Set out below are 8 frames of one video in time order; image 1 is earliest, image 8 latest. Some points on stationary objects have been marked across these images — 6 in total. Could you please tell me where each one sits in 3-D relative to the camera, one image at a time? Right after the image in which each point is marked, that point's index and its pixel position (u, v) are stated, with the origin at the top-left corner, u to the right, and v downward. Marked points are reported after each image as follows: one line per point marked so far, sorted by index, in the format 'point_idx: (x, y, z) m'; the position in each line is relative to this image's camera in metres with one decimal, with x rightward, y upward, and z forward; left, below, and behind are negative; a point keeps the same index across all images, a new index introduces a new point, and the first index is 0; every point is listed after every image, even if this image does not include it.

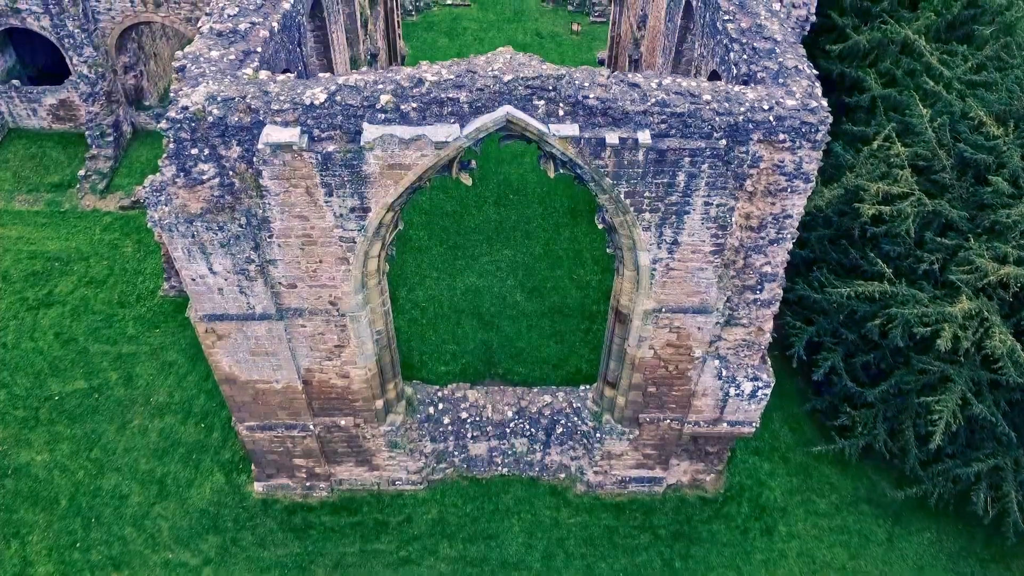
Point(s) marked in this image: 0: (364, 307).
0: (-1.4, -0.2, +6.6) m
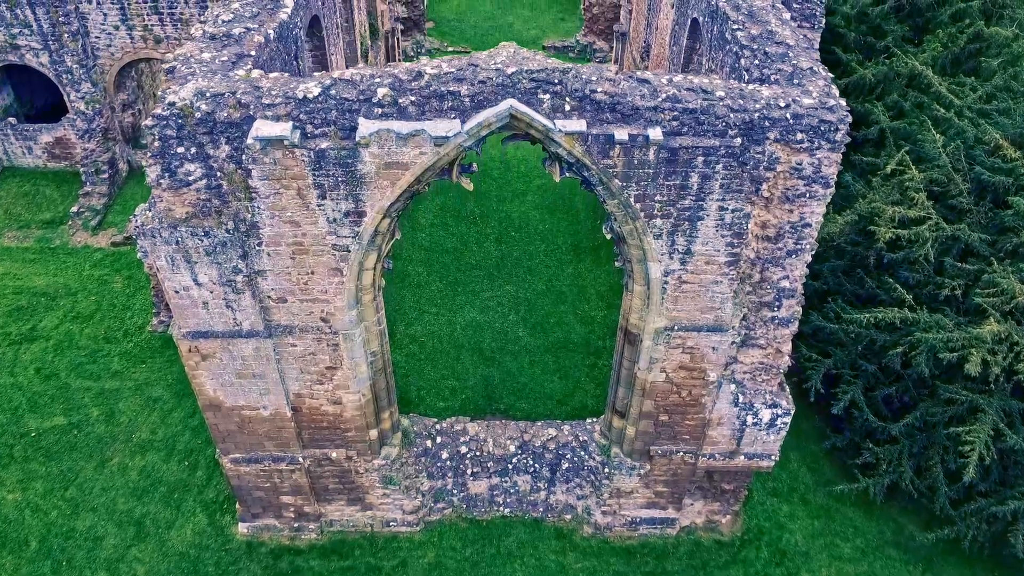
0: (-1.4, -0.3, +6.2) m
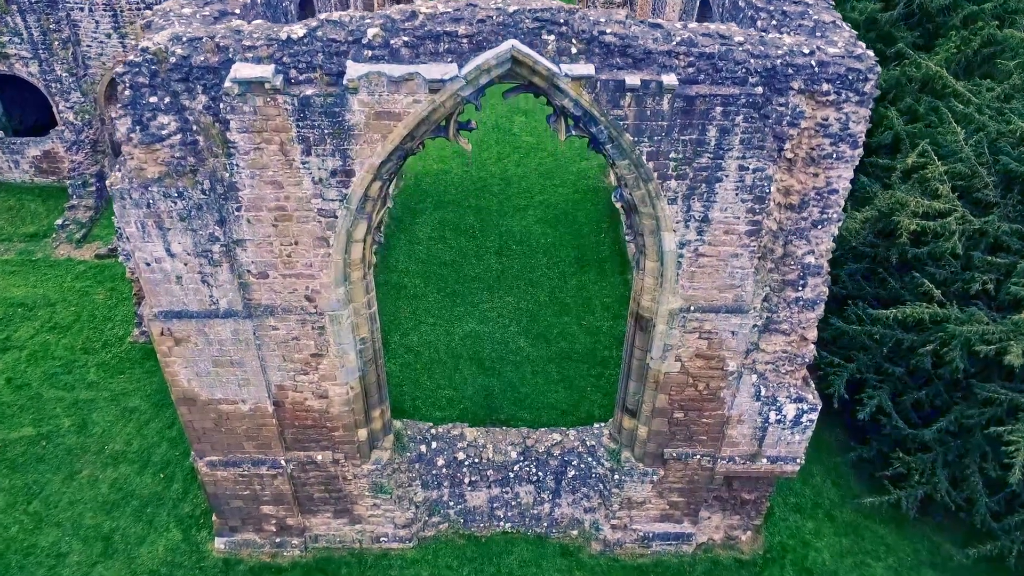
0: (-1.4, -0.1, +5.7) m
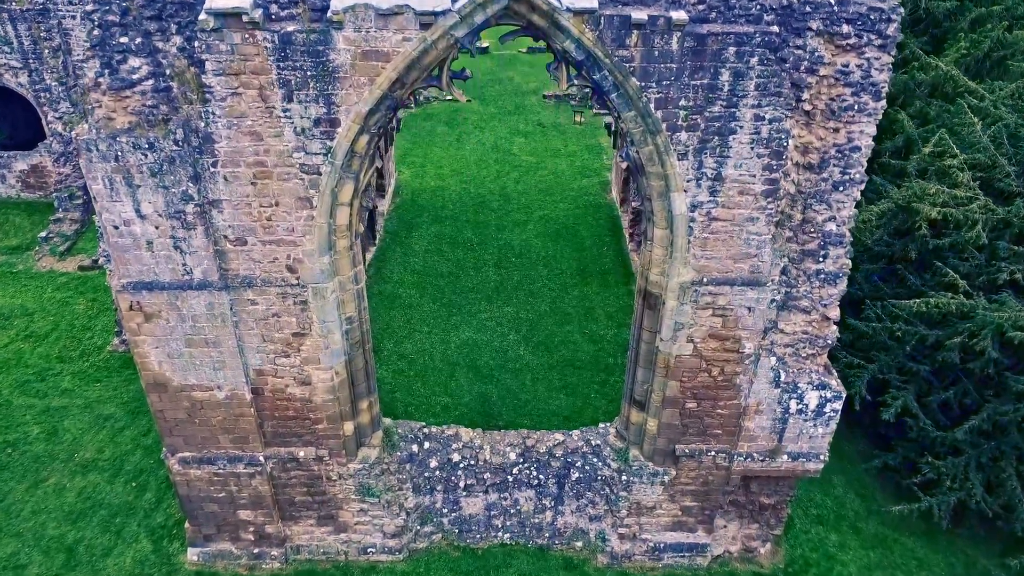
0: (-1.4, +0.1, +5.2) m
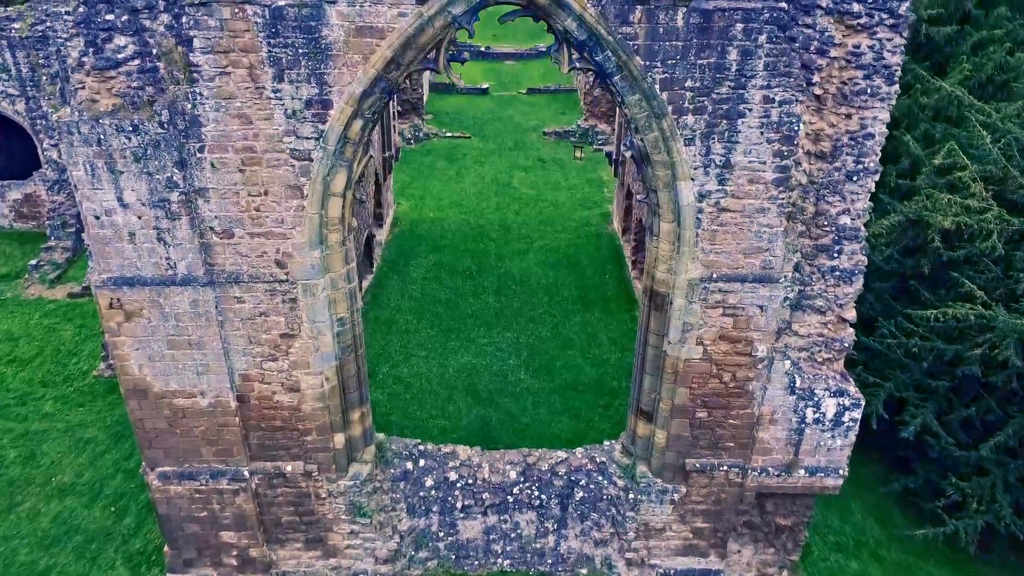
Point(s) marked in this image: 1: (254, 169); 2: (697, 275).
0: (-1.4, +0.1, +5.0) m
1: (-1.7, +0.8, +4.6) m
2: (+1.4, +0.1, +5.1) m
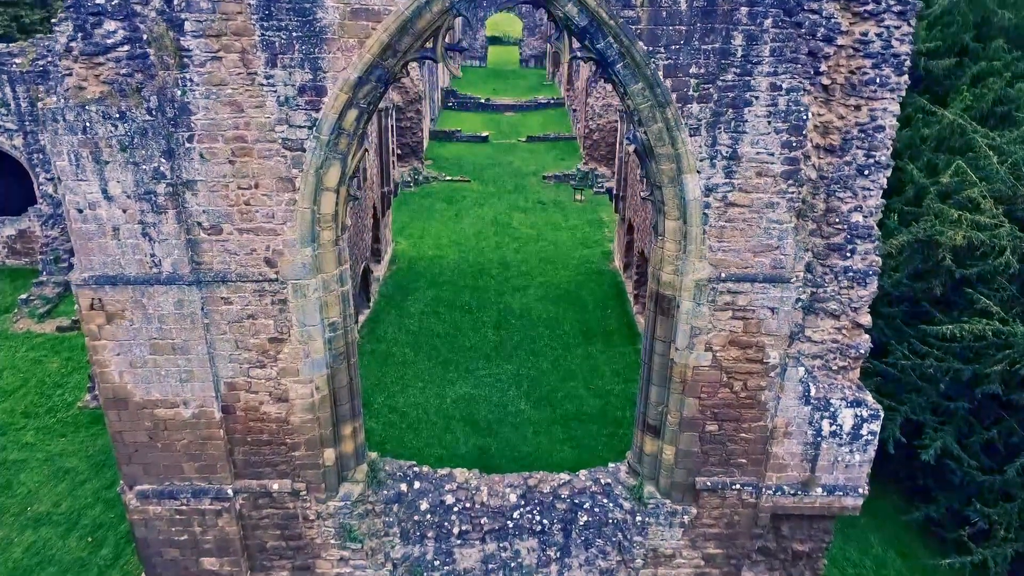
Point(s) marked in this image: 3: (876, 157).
0: (-1.4, +0.1, +4.8) m
1: (-1.7, +0.8, +4.4) m
2: (+1.4, +0.1, +4.8) m
3: (+2.5, +0.9, +4.6) m
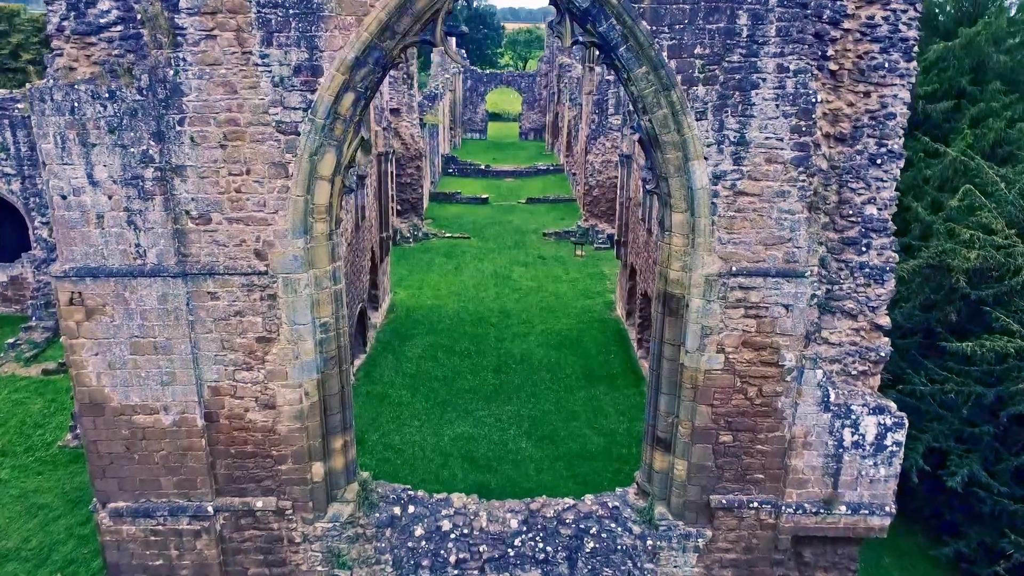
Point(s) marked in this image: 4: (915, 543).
0: (-1.4, +0.2, +4.6) m
1: (-1.7, +0.9, +4.3) m
2: (+1.4, +0.1, +4.6) m
3: (+2.5, +0.9, +4.5) m
4: (+4.3, -2.6, +7.2) m
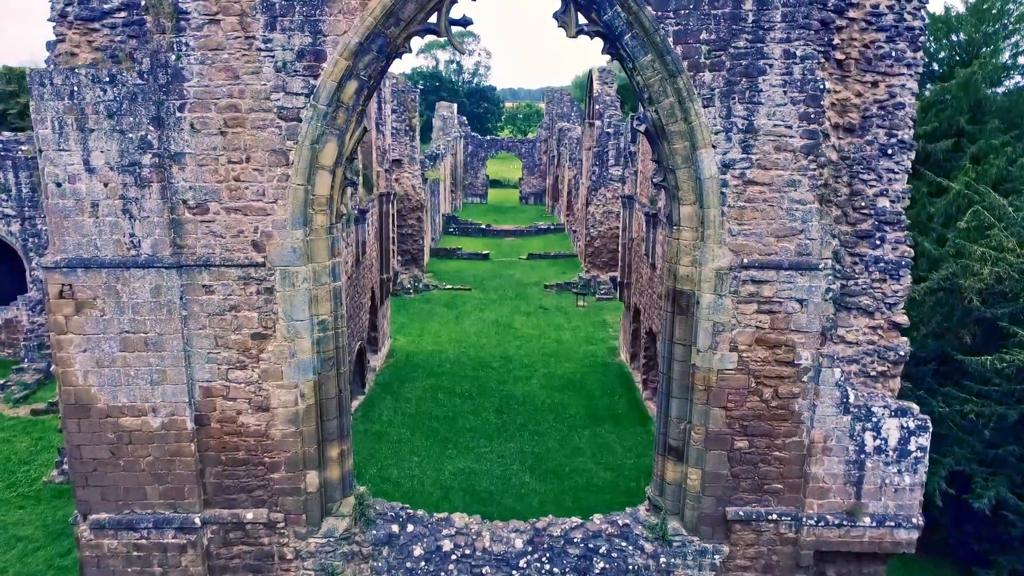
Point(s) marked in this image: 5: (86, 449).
0: (-1.4, +0.2, +4.4) m
1: (-1.7, +1.0, +4.2) m
2: (+1.4, +0.2, +4.5) m
3: (+2.5, +1.0, +4.4) m
4: (+4.3, -2.8, +6.8) m
5: (-2.9, -1.1, +4.7) m
